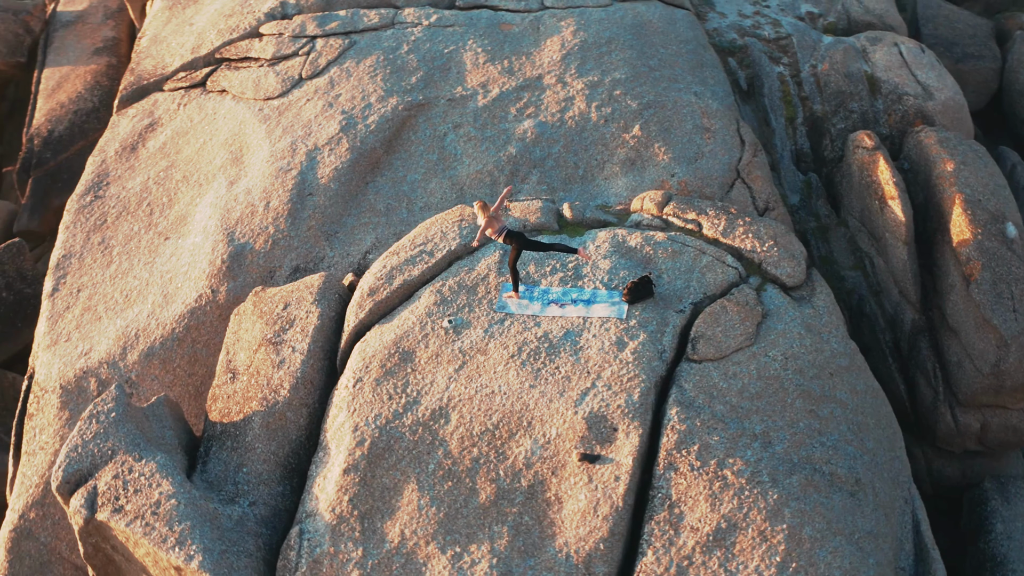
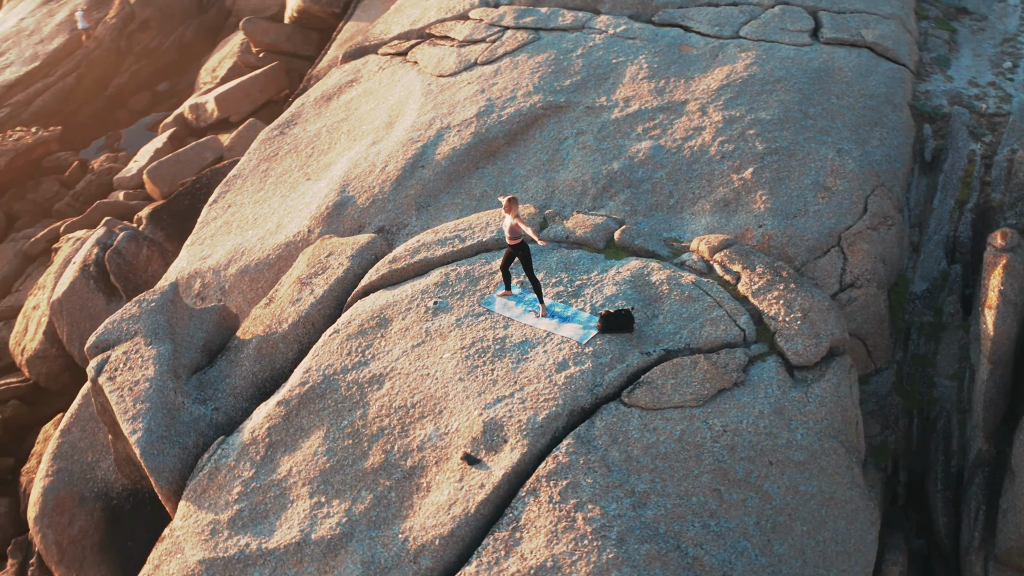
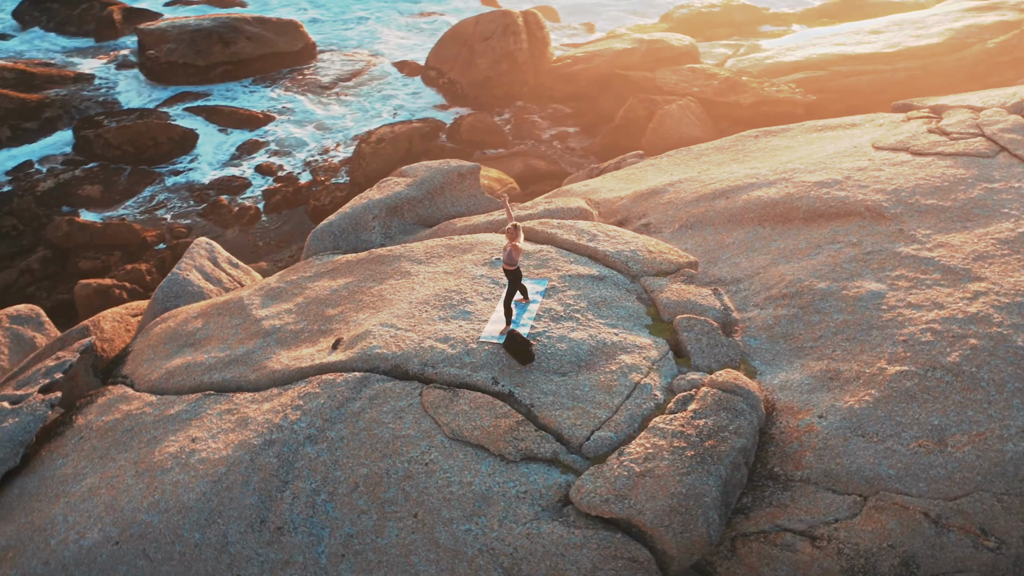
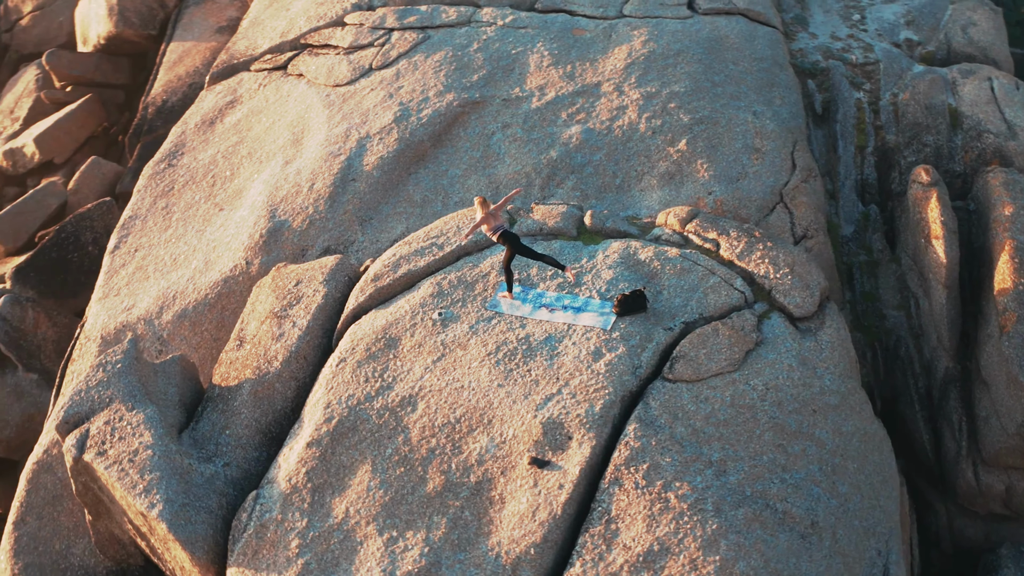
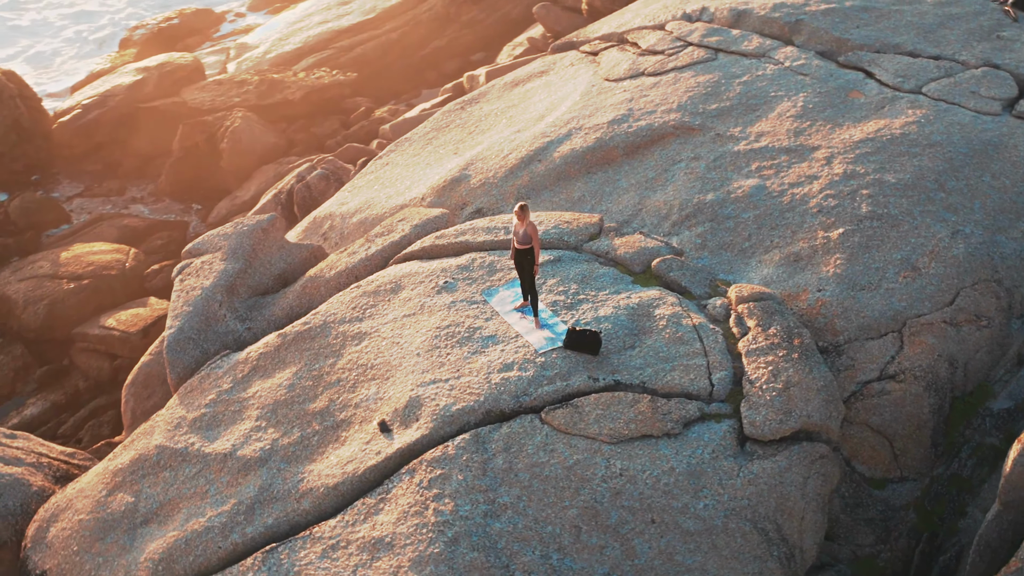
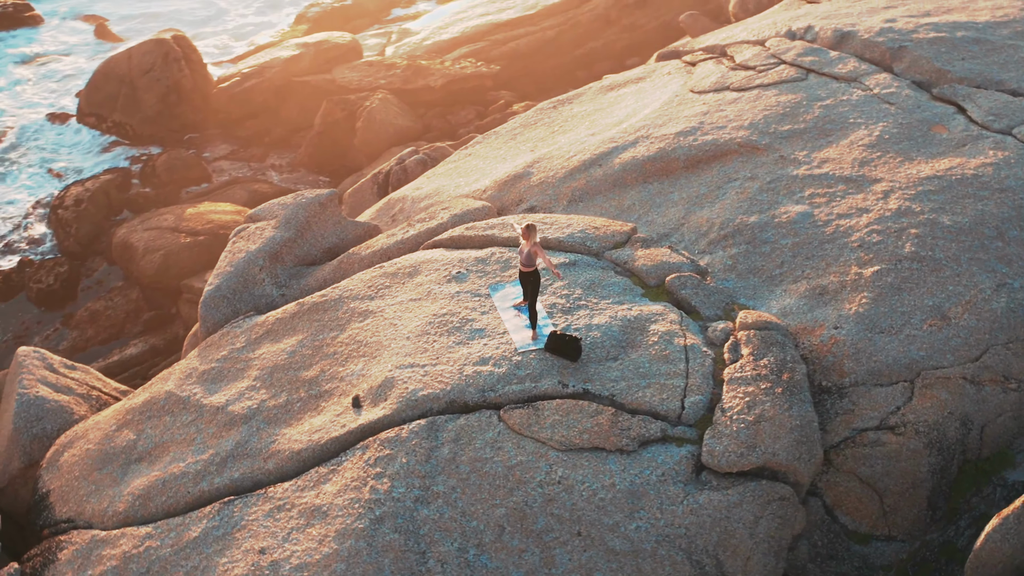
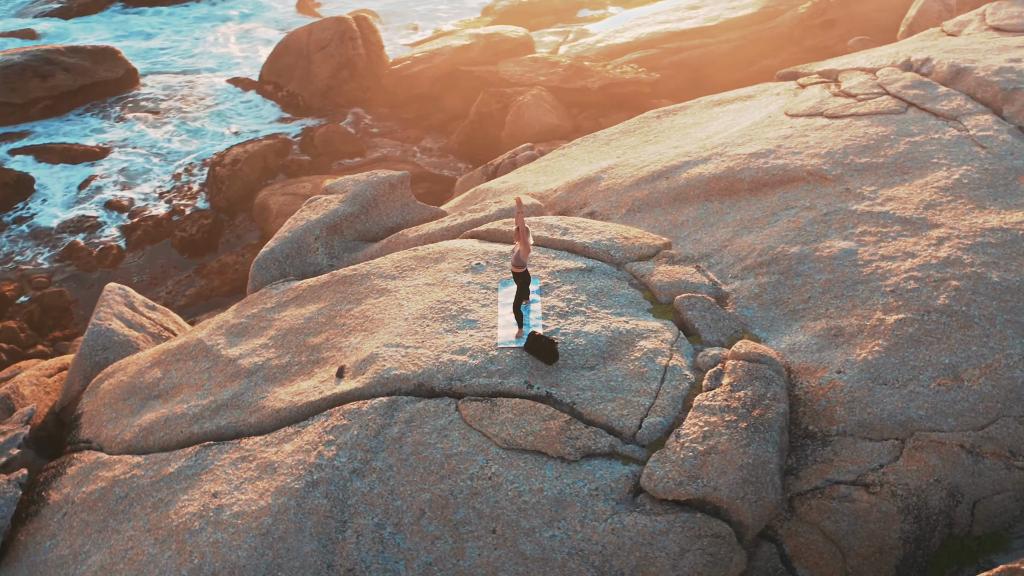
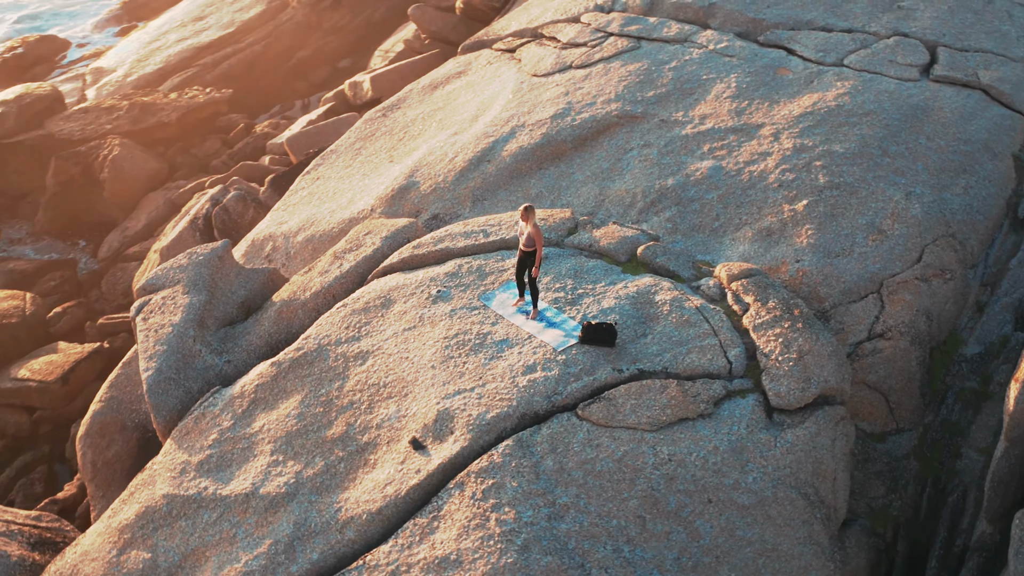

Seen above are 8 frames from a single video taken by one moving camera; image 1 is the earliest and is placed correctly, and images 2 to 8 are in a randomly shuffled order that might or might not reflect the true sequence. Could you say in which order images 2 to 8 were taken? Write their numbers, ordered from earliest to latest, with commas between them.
4, 2, 8, 5, 6, 7, 3
